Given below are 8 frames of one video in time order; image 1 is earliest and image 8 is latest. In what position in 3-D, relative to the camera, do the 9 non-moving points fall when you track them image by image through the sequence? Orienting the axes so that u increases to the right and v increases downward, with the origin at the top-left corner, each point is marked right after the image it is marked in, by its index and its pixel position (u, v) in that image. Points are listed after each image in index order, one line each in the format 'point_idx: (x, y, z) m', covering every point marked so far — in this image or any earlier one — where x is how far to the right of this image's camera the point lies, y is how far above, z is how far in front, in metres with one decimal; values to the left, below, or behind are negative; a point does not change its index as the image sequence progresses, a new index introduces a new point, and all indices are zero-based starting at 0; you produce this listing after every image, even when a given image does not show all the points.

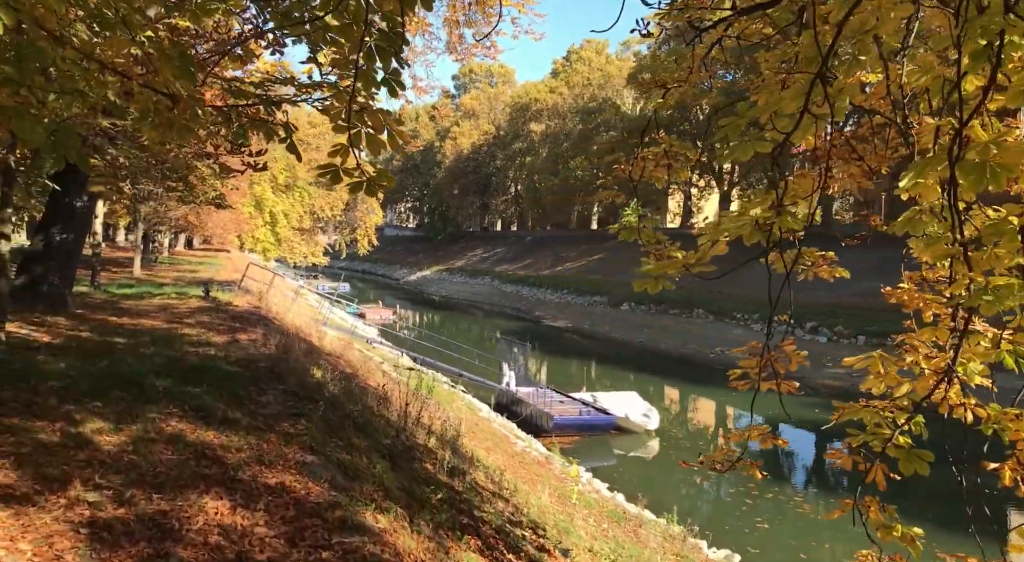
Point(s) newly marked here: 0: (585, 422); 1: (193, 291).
0: (+1.6, -3.1, +16.4) m
1: (-6.7, -0.2, +16.0) m
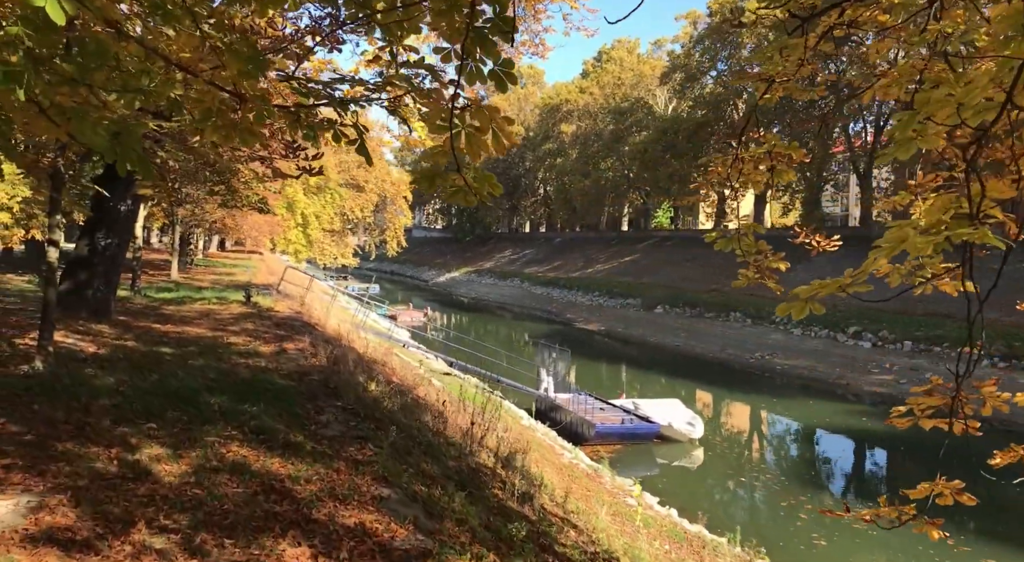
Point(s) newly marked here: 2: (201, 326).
0: (+2.5, -3.2, +15.9) m
1: (-5.8, -0.3, +15.9) m
2: (-3.9, -0.7, +9.6) m
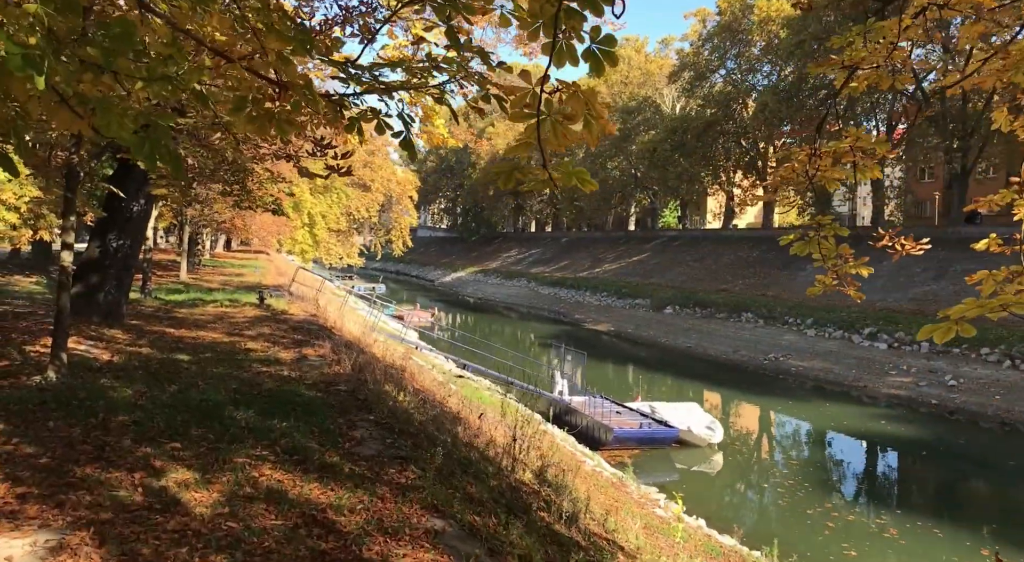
0: (+2.8, -3.2, +15.6) m
1: (-5.5, -0.3, +15.6) m
2: (-3.6, -0.7, +9.3) m
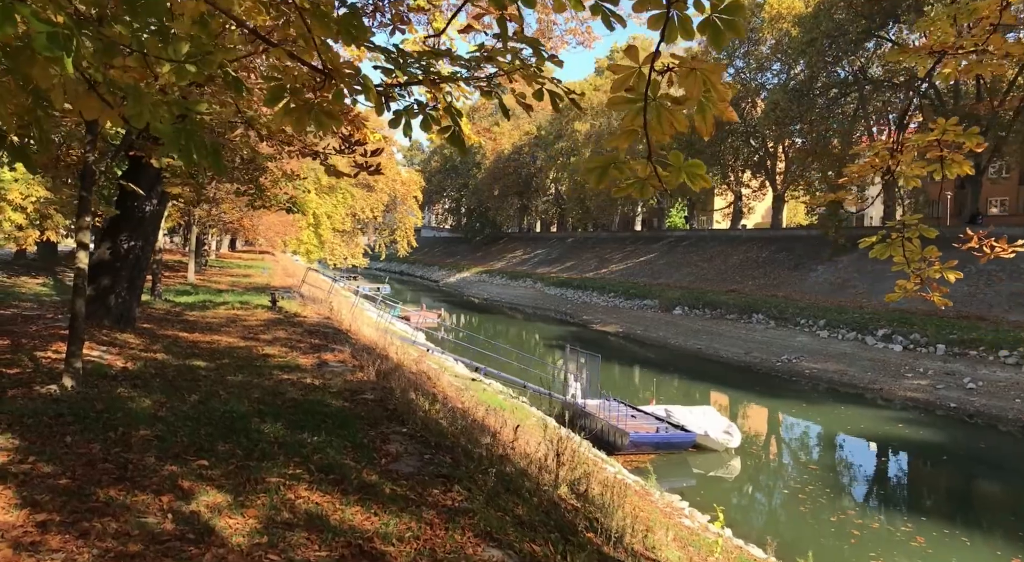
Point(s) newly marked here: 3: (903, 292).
0: (+3.1, -3.2, +15.3) m
1: (-5.2, -0.3, +15.3) m
2: (-3.3, -0.8, +9.0) m
3: (+1.7, 0.0, +3.3) m
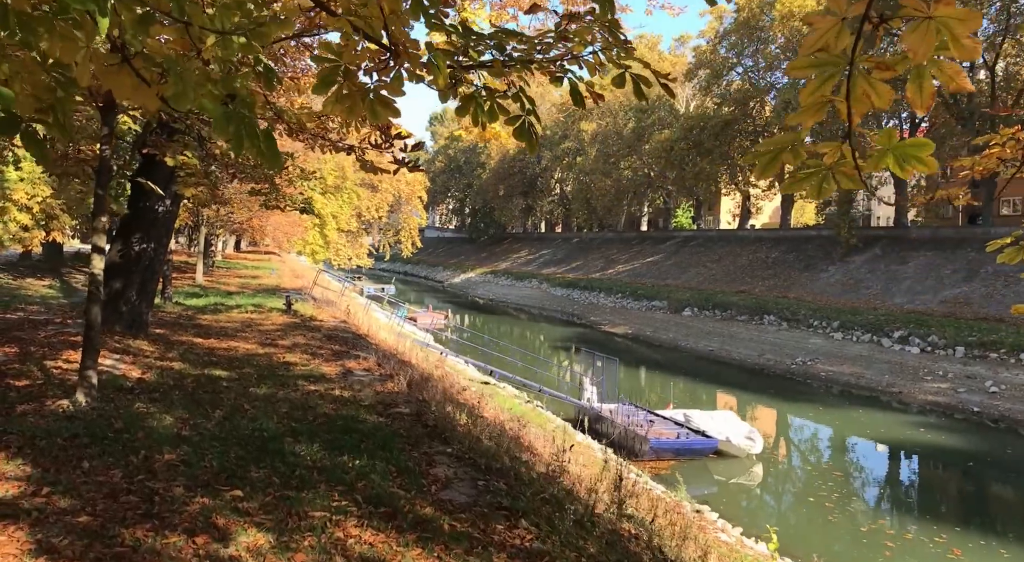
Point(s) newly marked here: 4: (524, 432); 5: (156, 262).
0: (+3.4, -3.3, +14.9) m
1: (-4.9, -0.4, +15.0) m
2: (-3.0, -0.8, +8.6) m
3: (+2.0, -0.1, +2.9) m
4: (+0.1, -1.4, +7.1) m
5: (-4.6, +0.2, +9.6) m
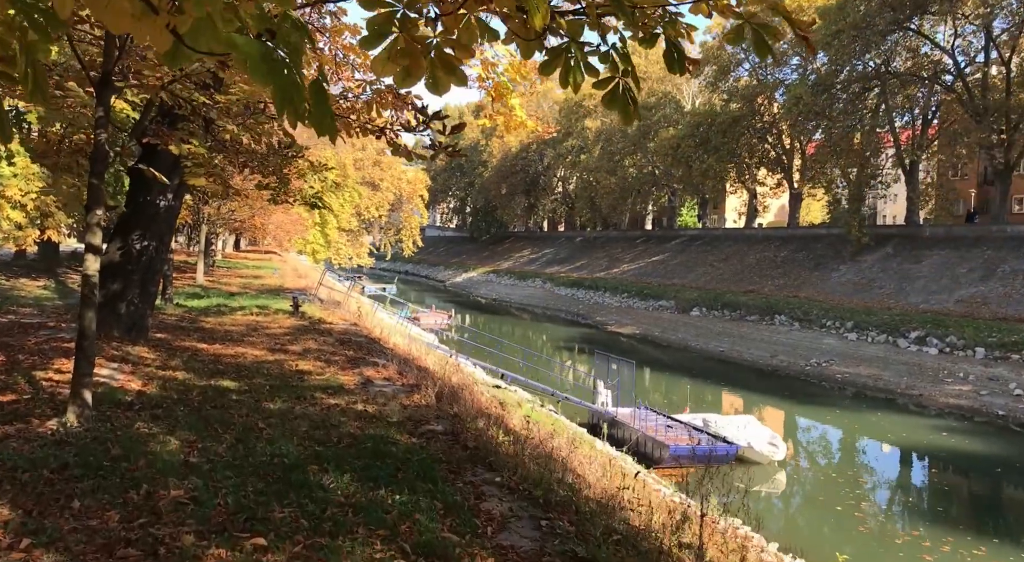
0: (+3.7, -3.3, +14.4) m
1: (-4.6, -0.4, +14.4) m
2: (-2.8, -0.8, +8.1) m
3: (+2.3, -0.1, +2.3) m
4: (+0.4, -1.5, +6.6) m
5: (-4.3, +0.2, +9.0) m
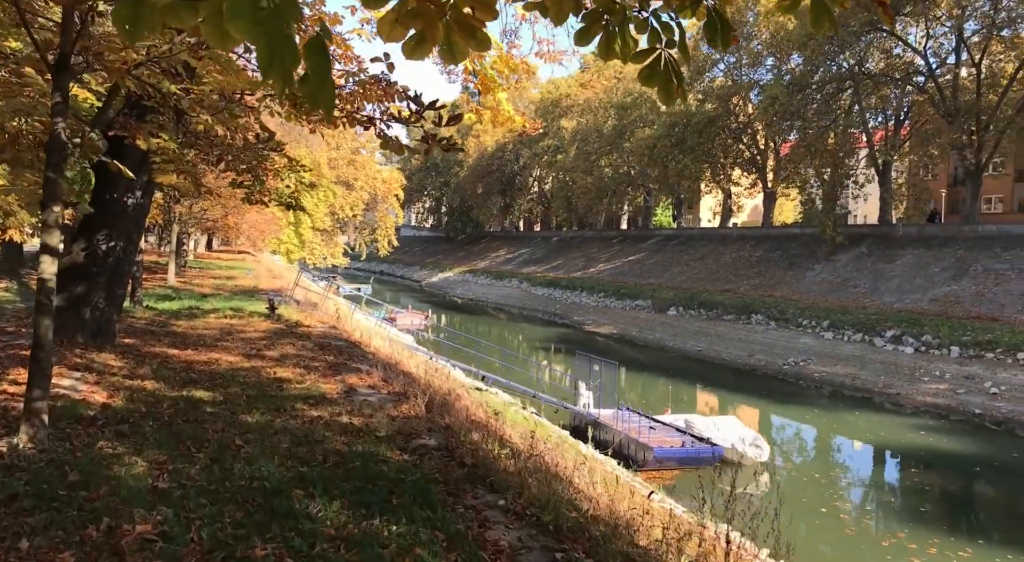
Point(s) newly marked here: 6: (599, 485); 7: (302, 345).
0: (+3.3, -3.3, +14.2) m
1: (-5.0, -0.4, +14.0) m
2: (-2.9, -0.8, +7.7) m
3: (+2.3, -0.1, +2.1) m
4: (+0.3, -1.5, +6.3) m
5: (-4.5, +0.2, +8.6) m
6: (+0.8, -1.7, +6.3) m
7: (-2.6, -0.7, +9.2) m
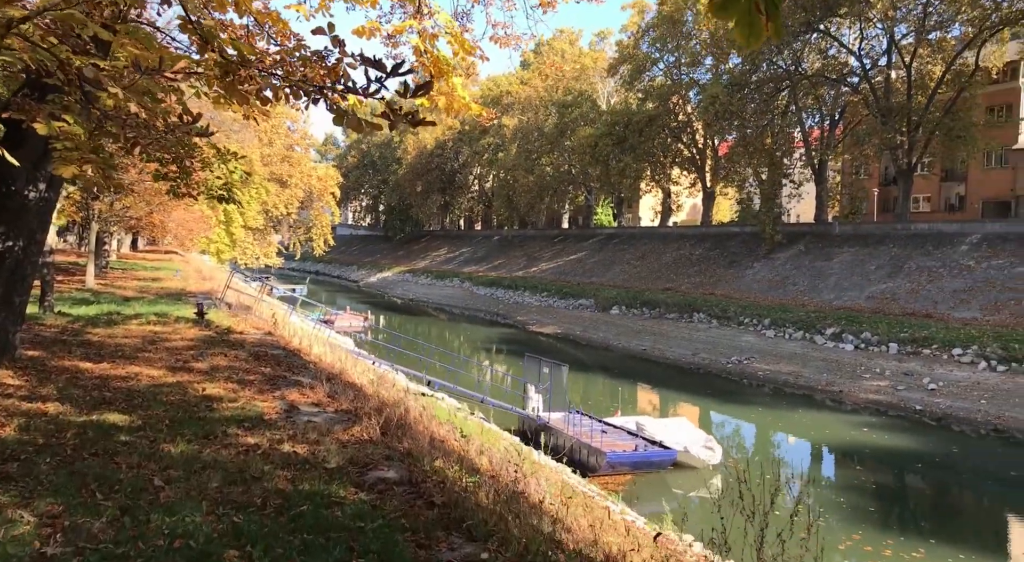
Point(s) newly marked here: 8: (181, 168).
0: (+2.4, -3.3, +13.9) m
1: (-5.9, -0.4, +13.0) m
2: (-3.3, -0.9, +6.9) m
3: (+2.4, -0.1, +1.8) m
4: (0.0, -1.5, +5.8) m
5: (-5.0, +0.2, +7.7) m
6: (+0.5, -1.7, +5.8) m
7: (-3.2, -0.8, +8.4) m
8: (-3.4, +1.2, +7.8) m
